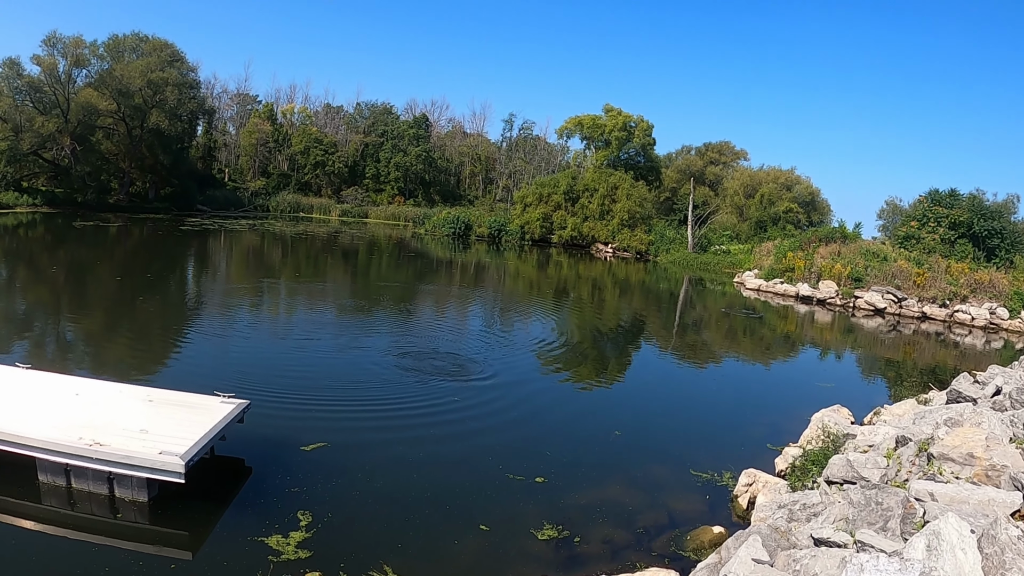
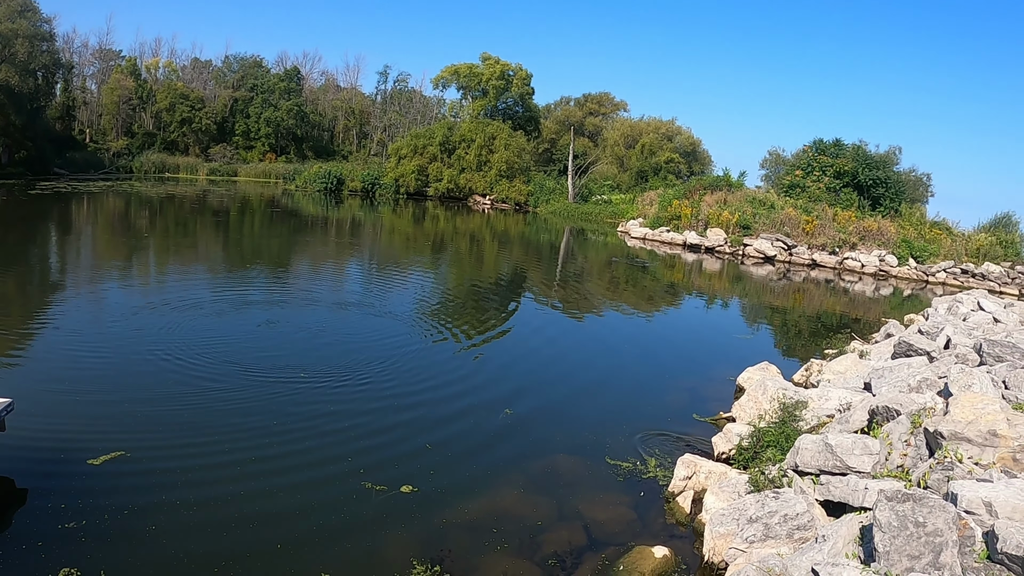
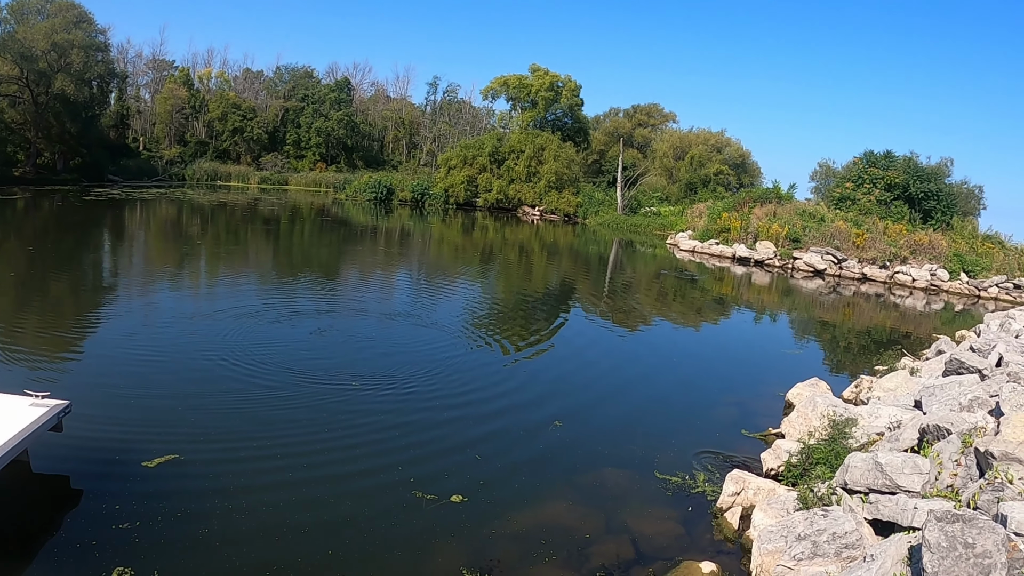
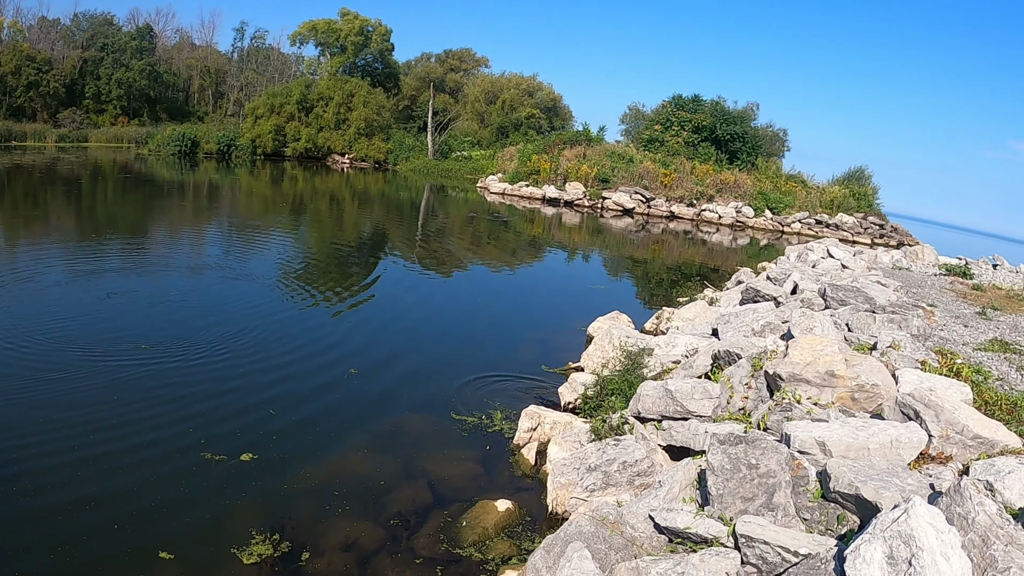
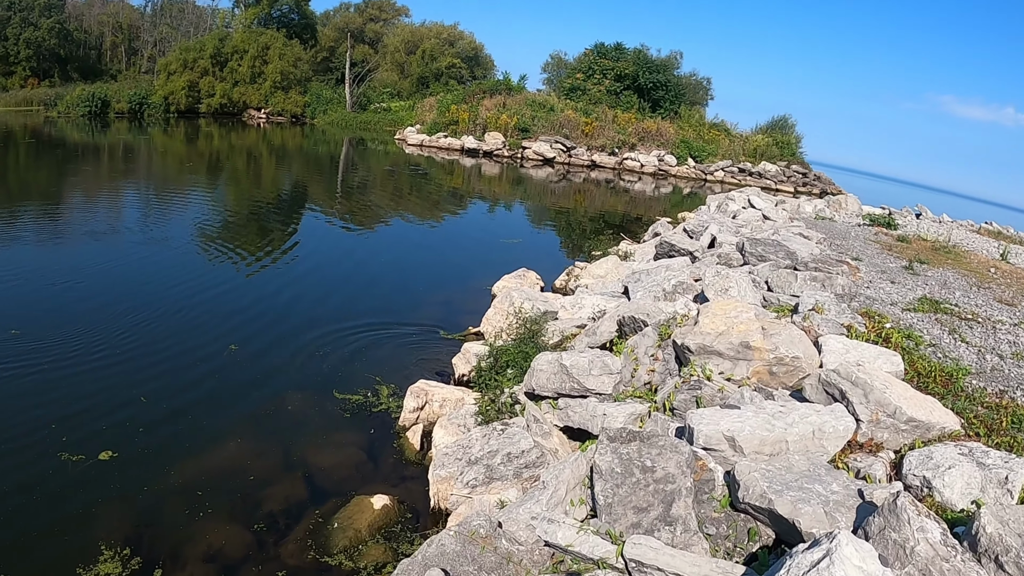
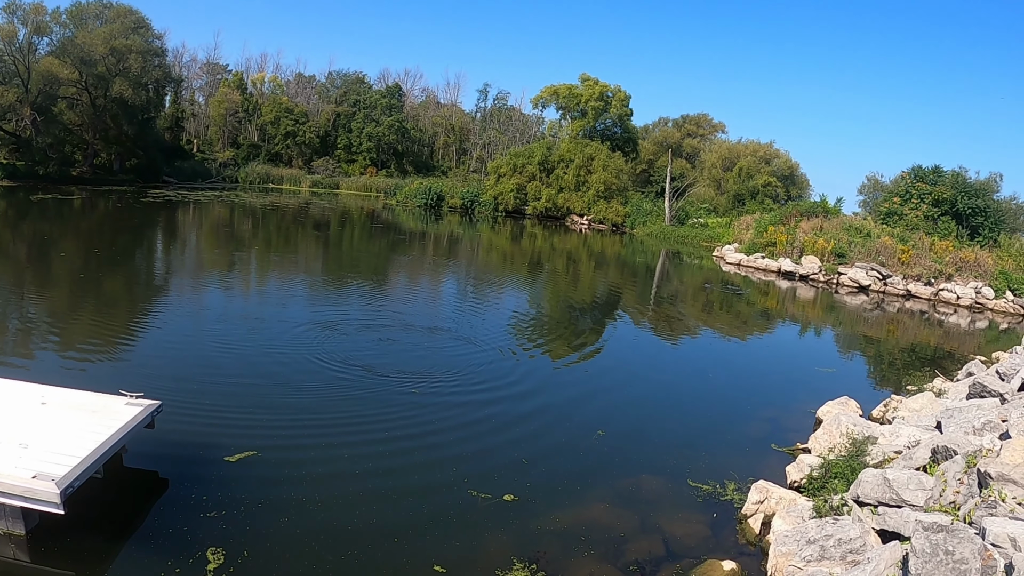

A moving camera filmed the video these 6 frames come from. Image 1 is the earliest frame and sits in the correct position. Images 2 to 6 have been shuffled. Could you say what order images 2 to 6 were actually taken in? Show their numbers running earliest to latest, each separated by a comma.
6, 3, 2, 4, 5
